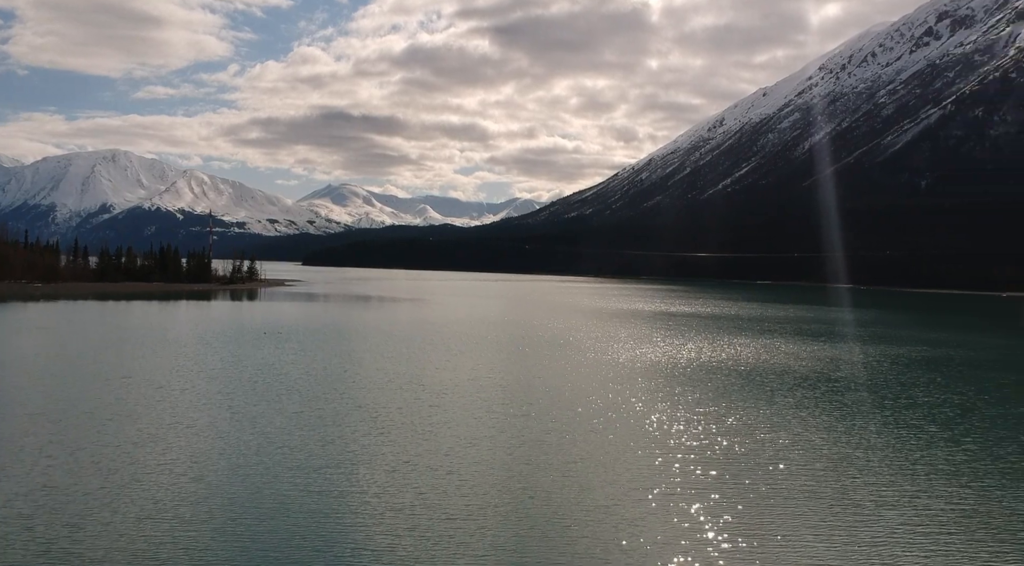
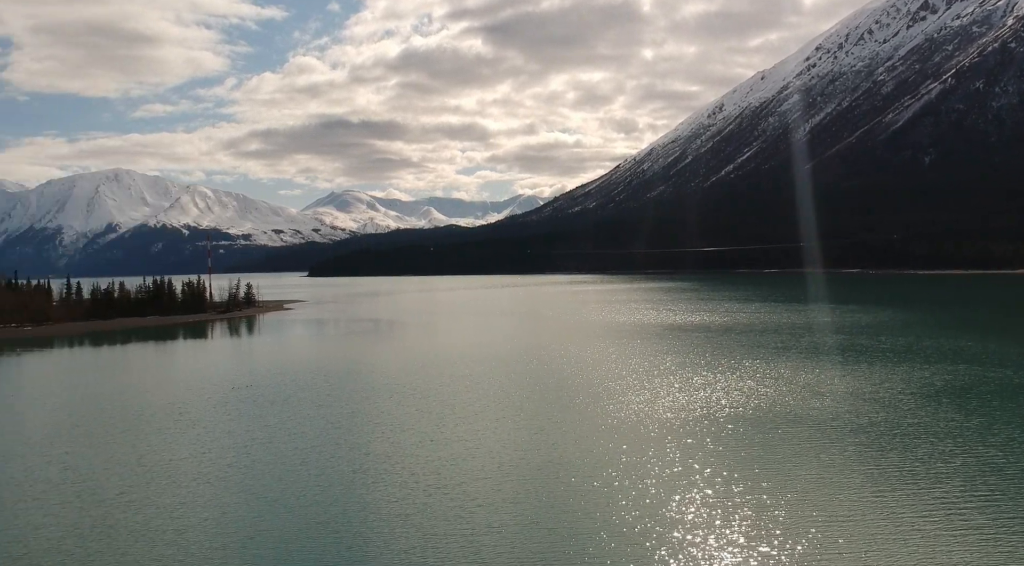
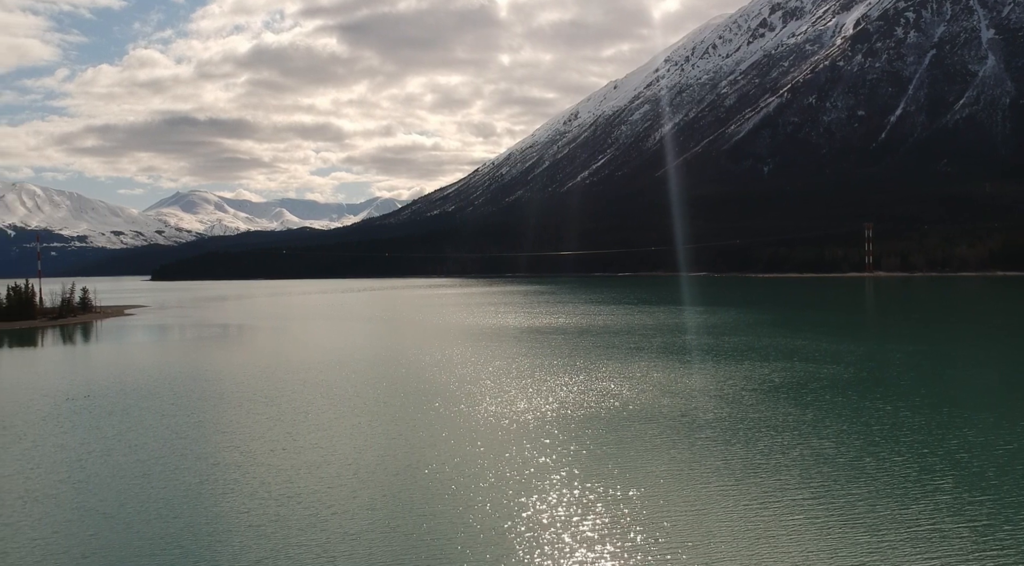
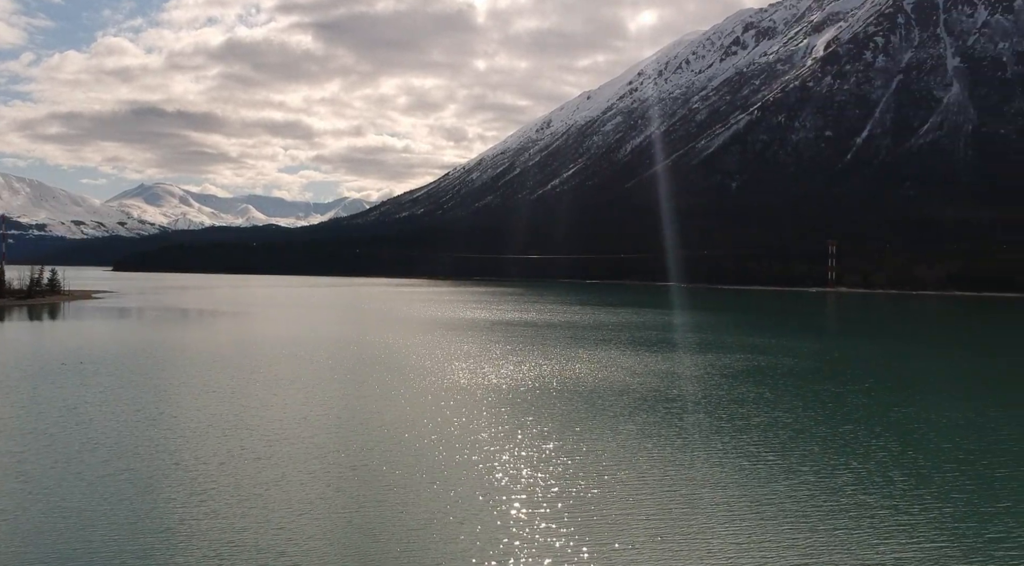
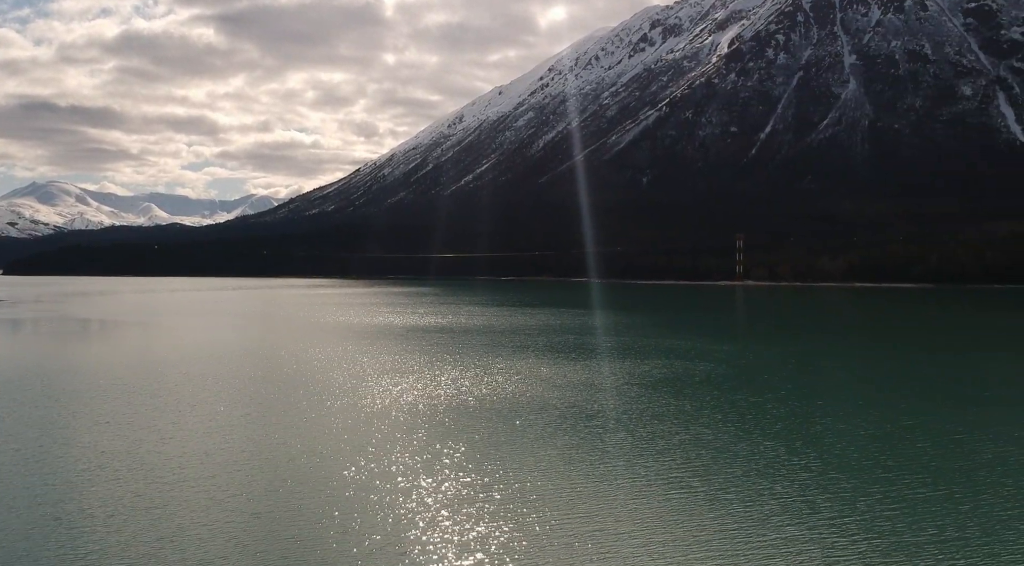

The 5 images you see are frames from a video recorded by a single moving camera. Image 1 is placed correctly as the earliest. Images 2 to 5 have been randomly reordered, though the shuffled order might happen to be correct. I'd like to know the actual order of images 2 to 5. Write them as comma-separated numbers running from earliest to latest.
4, 5, 3, 2
